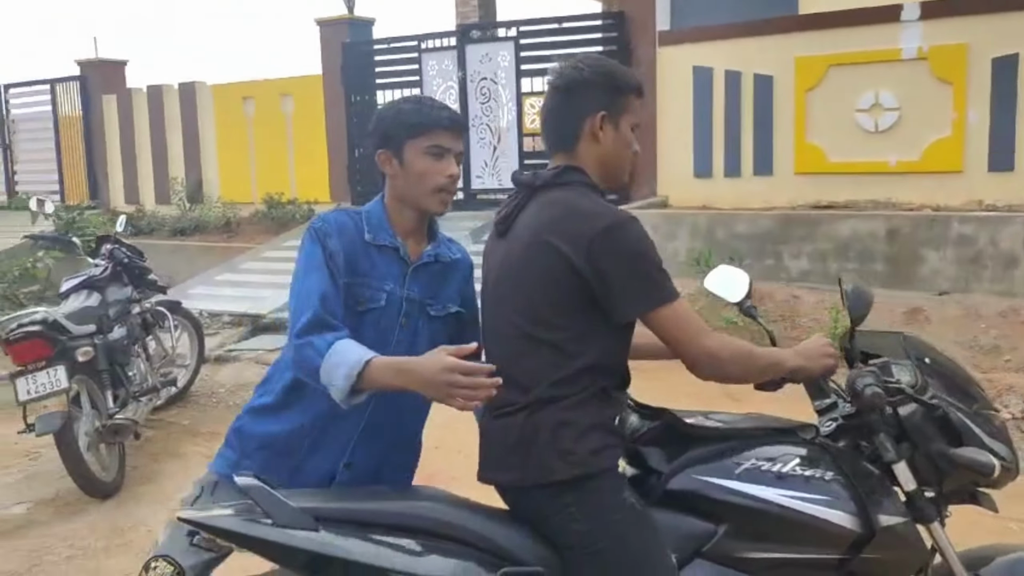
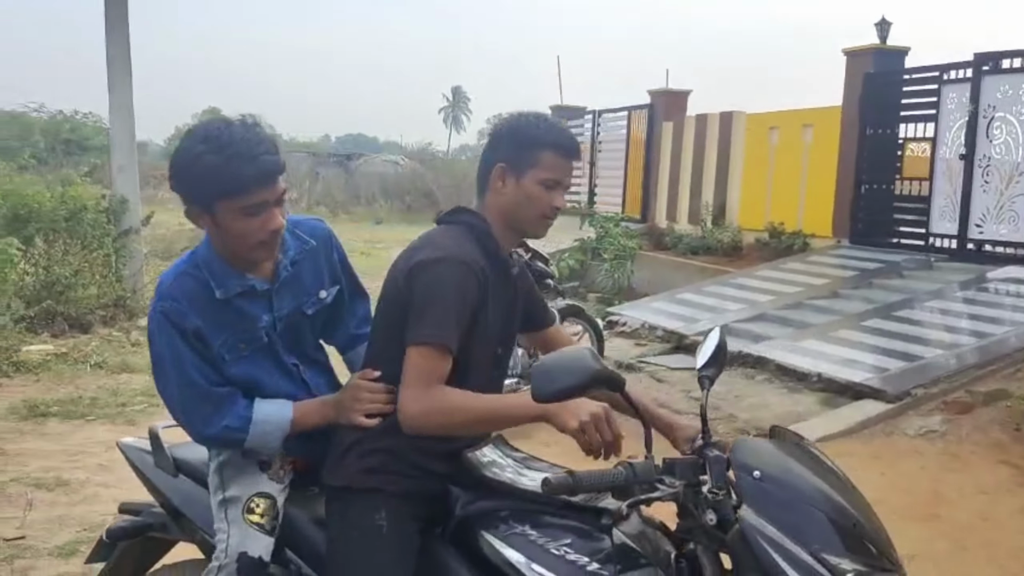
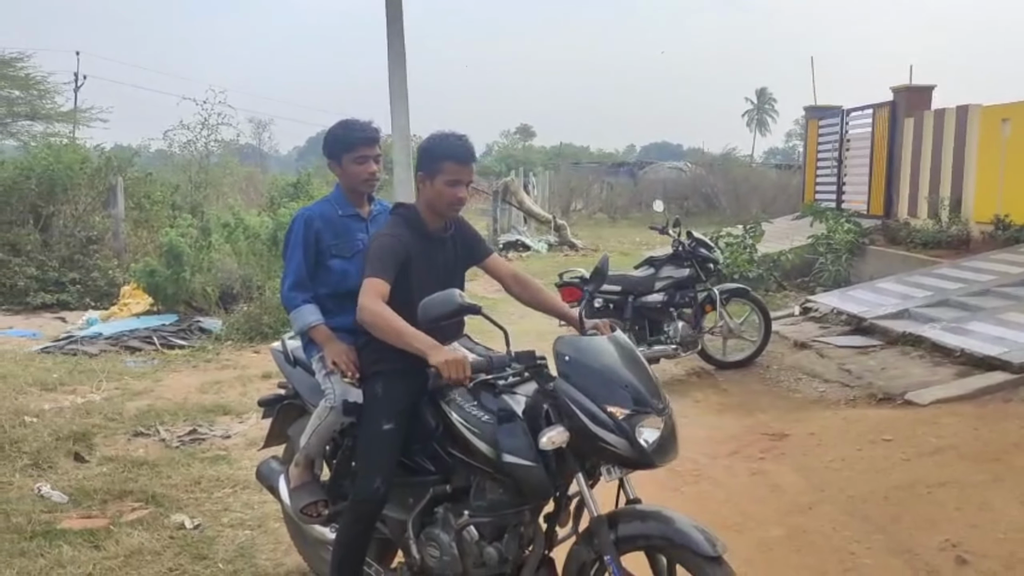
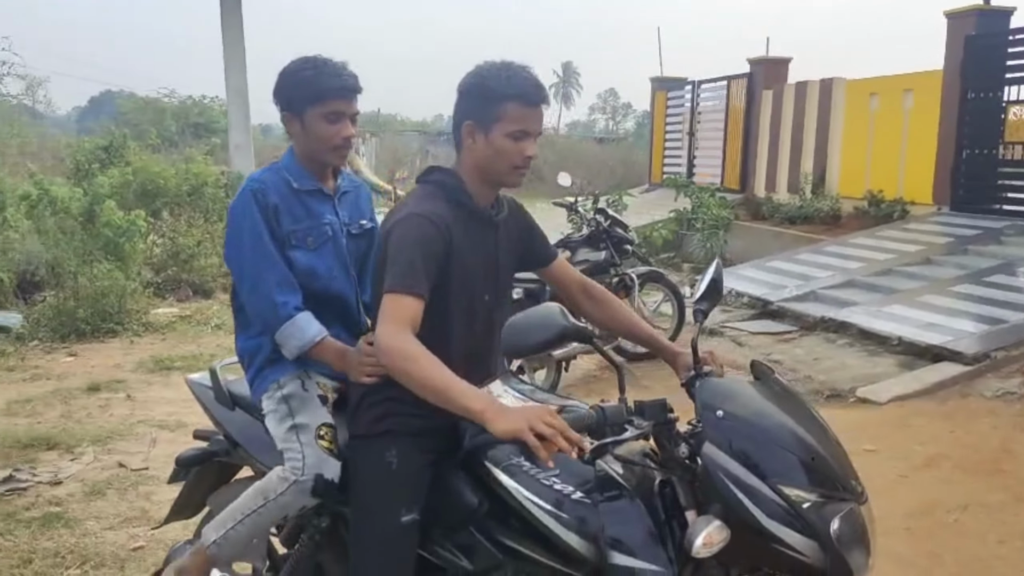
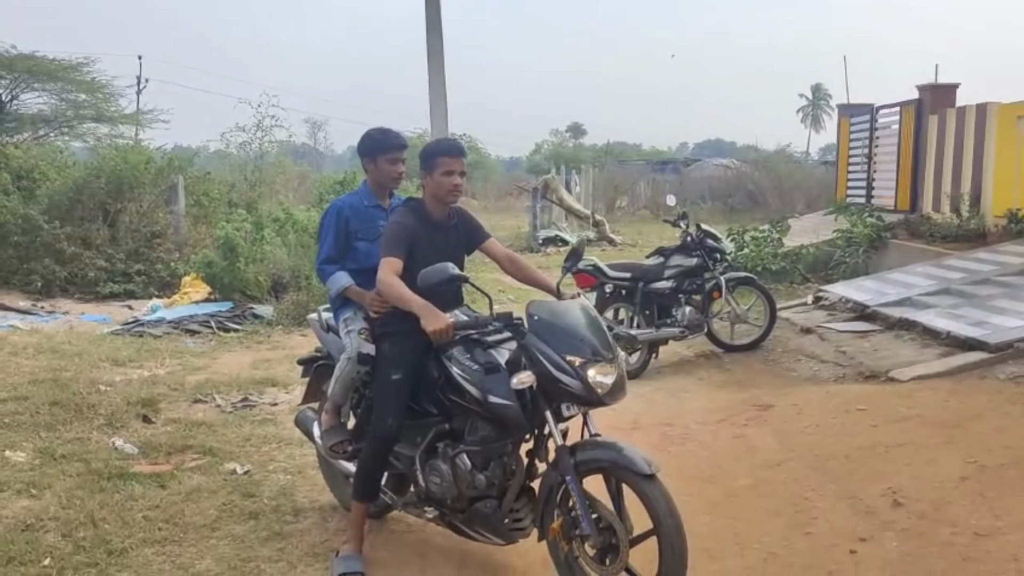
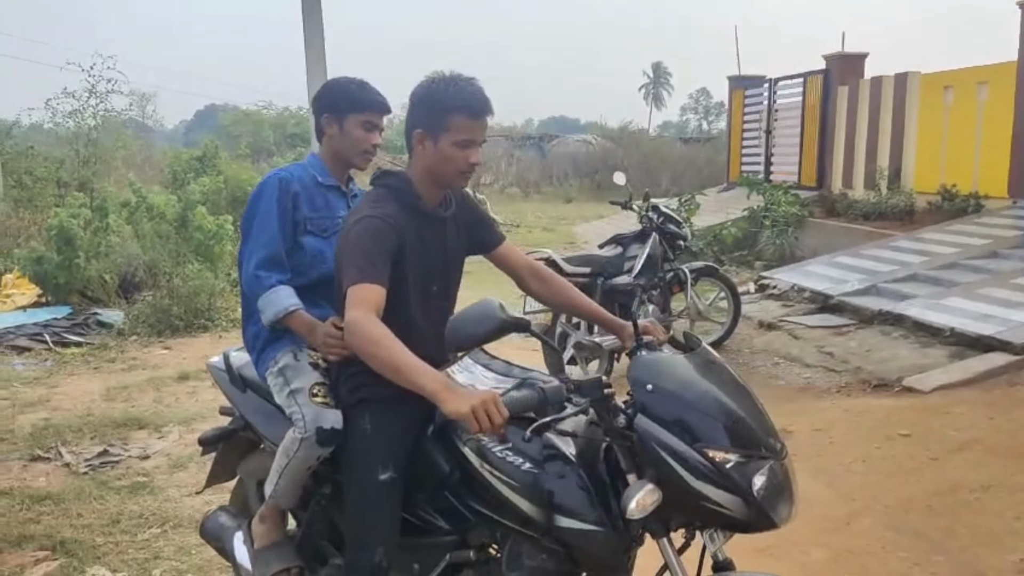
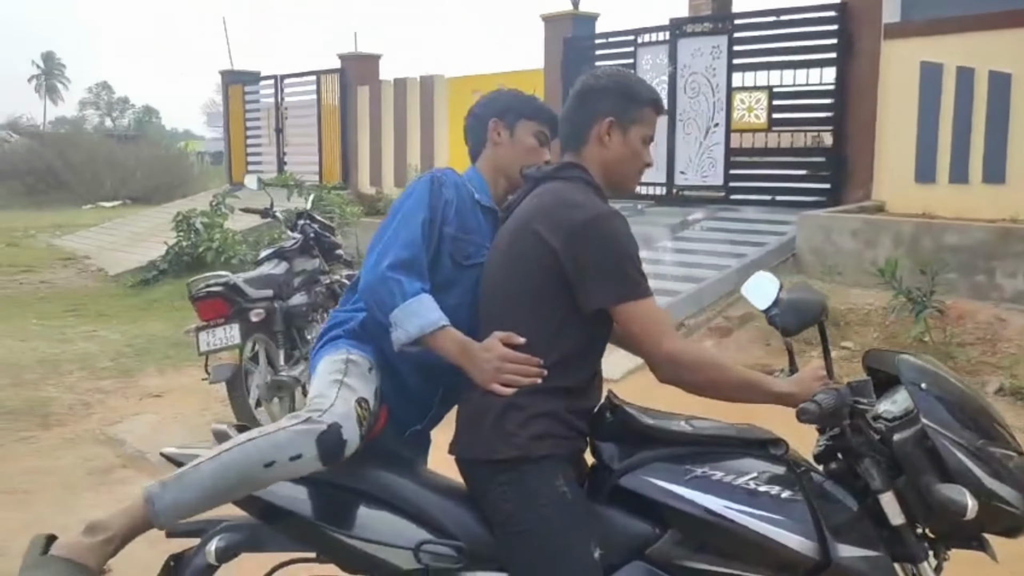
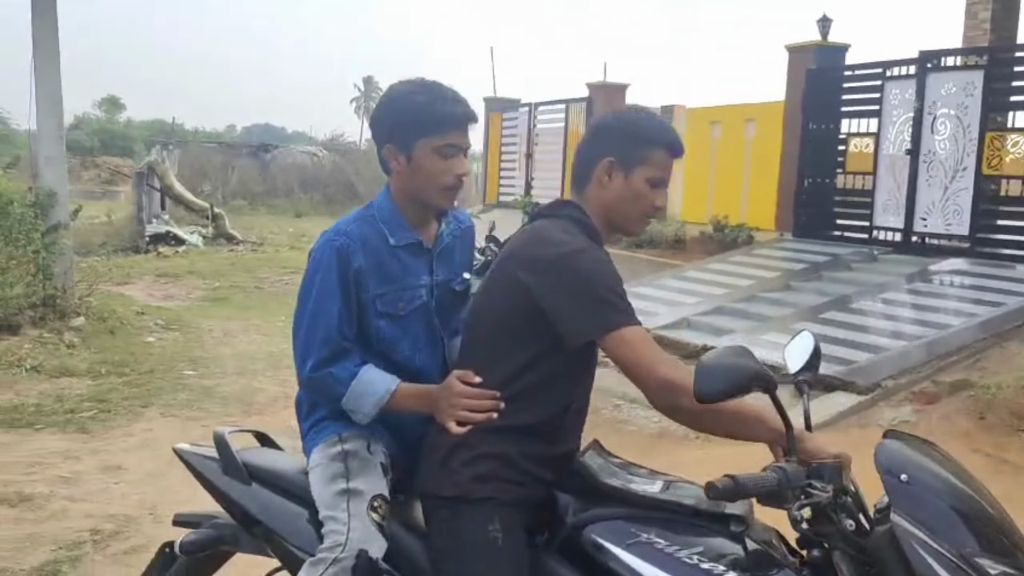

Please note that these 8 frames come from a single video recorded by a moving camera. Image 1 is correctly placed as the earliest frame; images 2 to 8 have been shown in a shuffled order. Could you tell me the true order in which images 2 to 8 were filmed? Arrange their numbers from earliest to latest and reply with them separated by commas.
7, 8, 2, 4, 6, 3, 5
